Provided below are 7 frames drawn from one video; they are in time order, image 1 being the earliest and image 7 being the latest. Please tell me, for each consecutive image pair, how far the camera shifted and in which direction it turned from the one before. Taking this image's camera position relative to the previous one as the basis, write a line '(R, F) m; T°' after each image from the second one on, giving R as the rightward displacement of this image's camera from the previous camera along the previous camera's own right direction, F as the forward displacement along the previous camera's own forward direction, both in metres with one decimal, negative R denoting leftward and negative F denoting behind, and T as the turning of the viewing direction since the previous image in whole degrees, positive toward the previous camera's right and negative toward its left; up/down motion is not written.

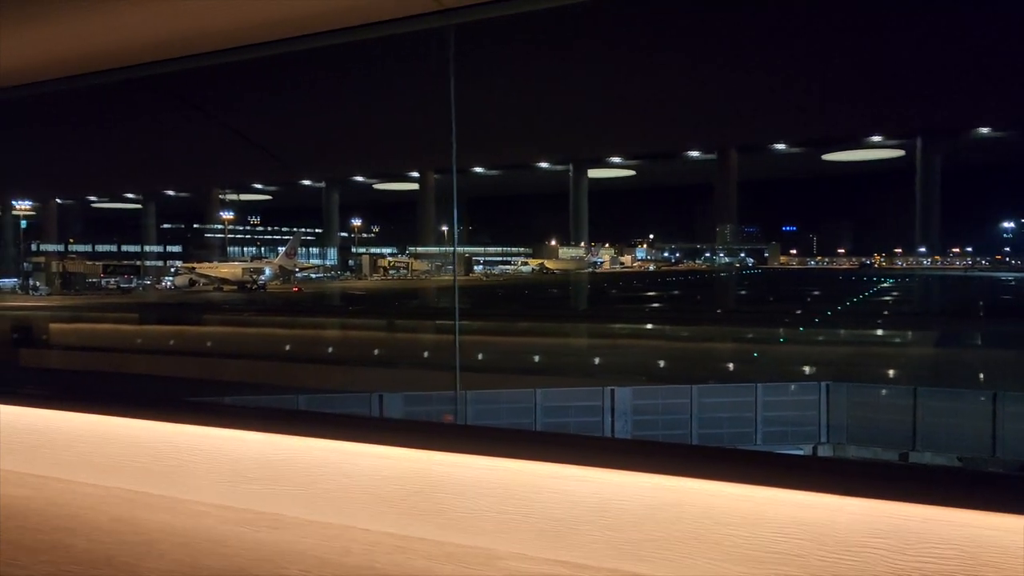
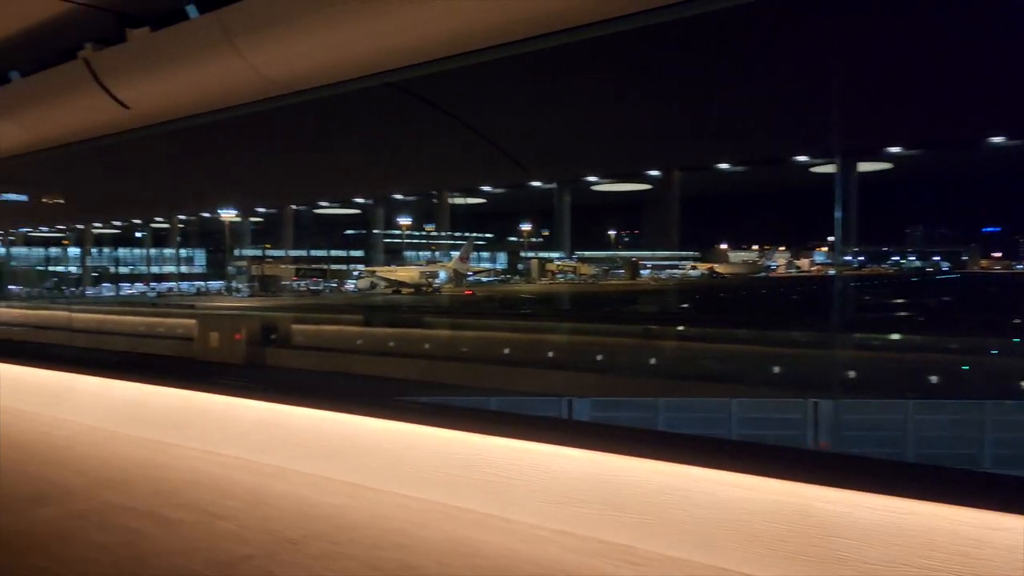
(-0.7, +0.3) m; -11°
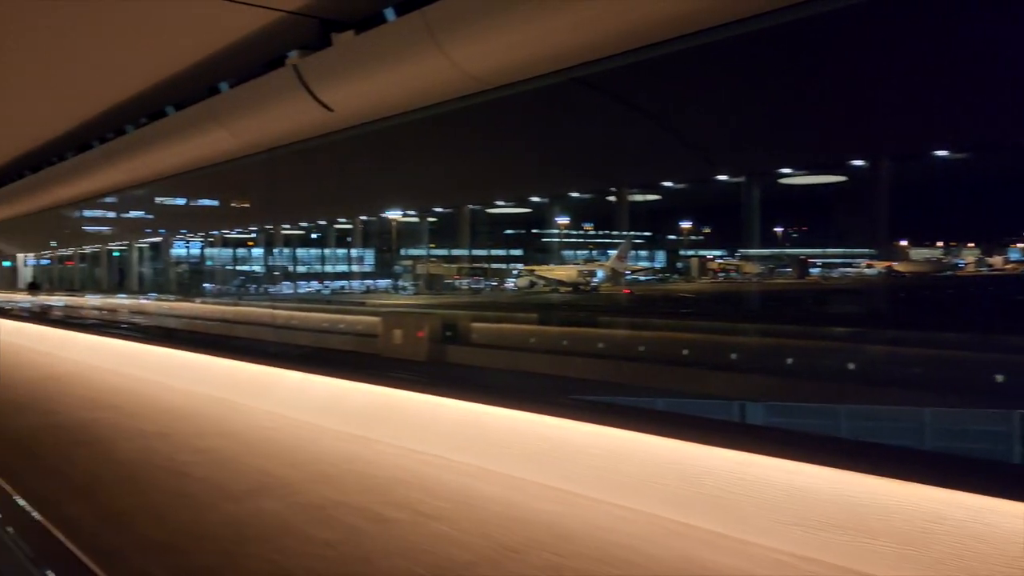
(-0.2, +0.2) m; -11°
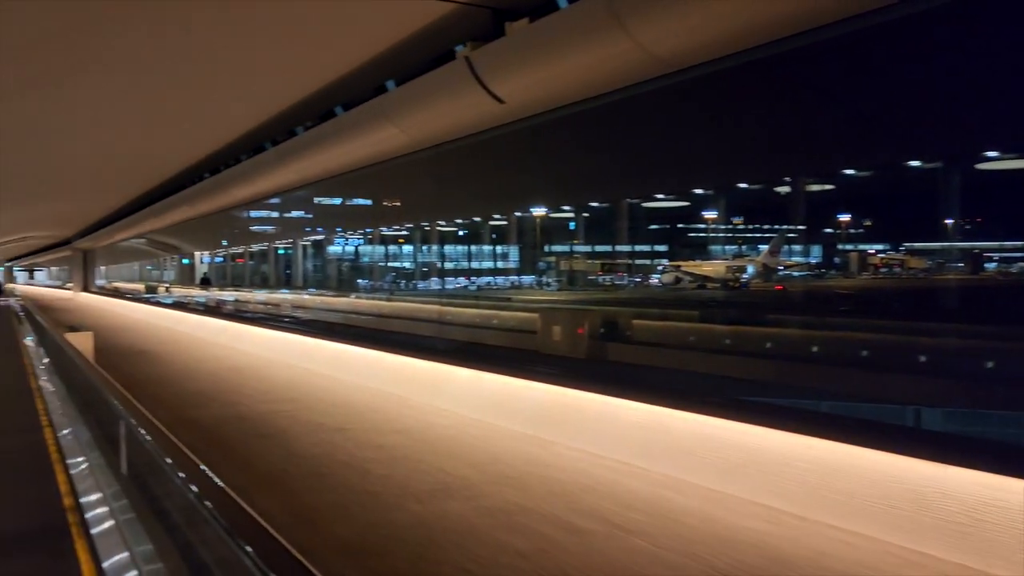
(-0.2, +0.2) m; -10°
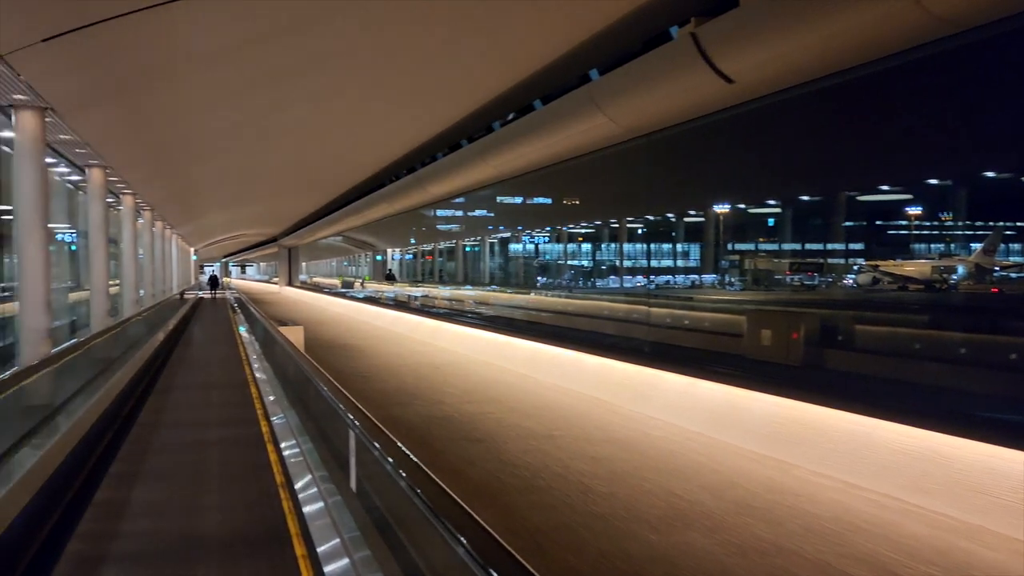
(-0.3, +0.4) m; -12°
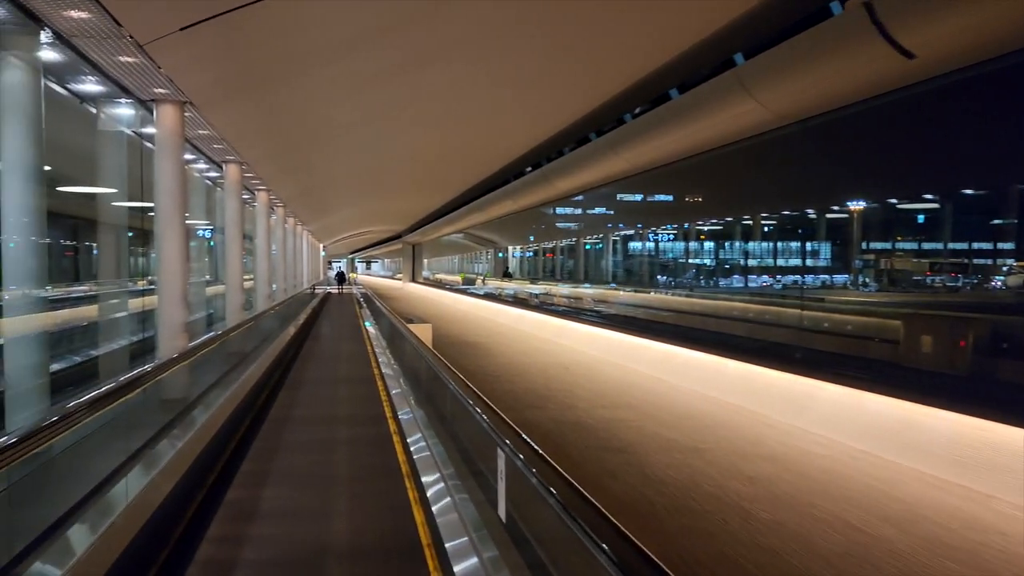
(-0.1, +0.3) m; -8°
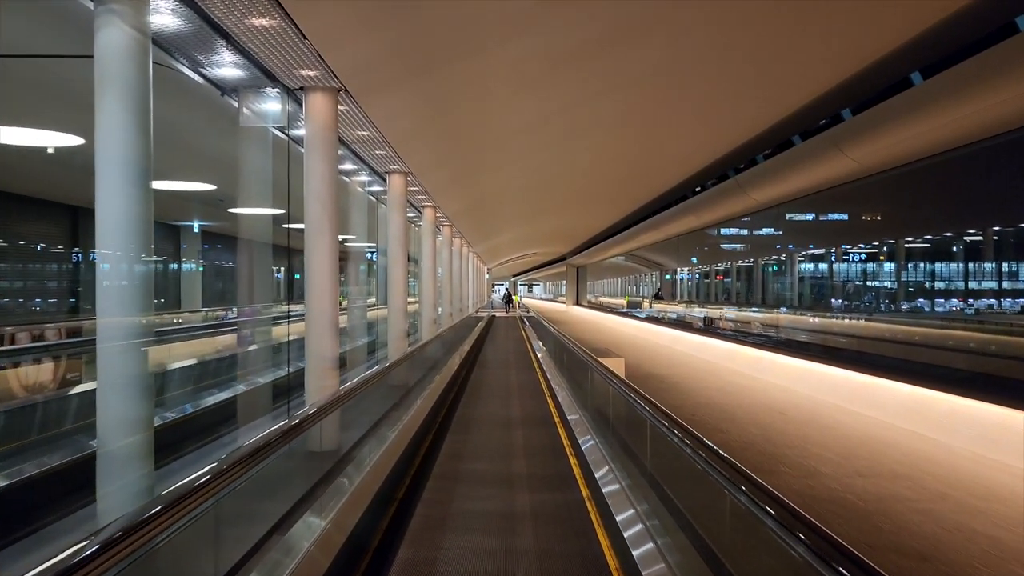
(-0.3, +1.1) m; -11°
